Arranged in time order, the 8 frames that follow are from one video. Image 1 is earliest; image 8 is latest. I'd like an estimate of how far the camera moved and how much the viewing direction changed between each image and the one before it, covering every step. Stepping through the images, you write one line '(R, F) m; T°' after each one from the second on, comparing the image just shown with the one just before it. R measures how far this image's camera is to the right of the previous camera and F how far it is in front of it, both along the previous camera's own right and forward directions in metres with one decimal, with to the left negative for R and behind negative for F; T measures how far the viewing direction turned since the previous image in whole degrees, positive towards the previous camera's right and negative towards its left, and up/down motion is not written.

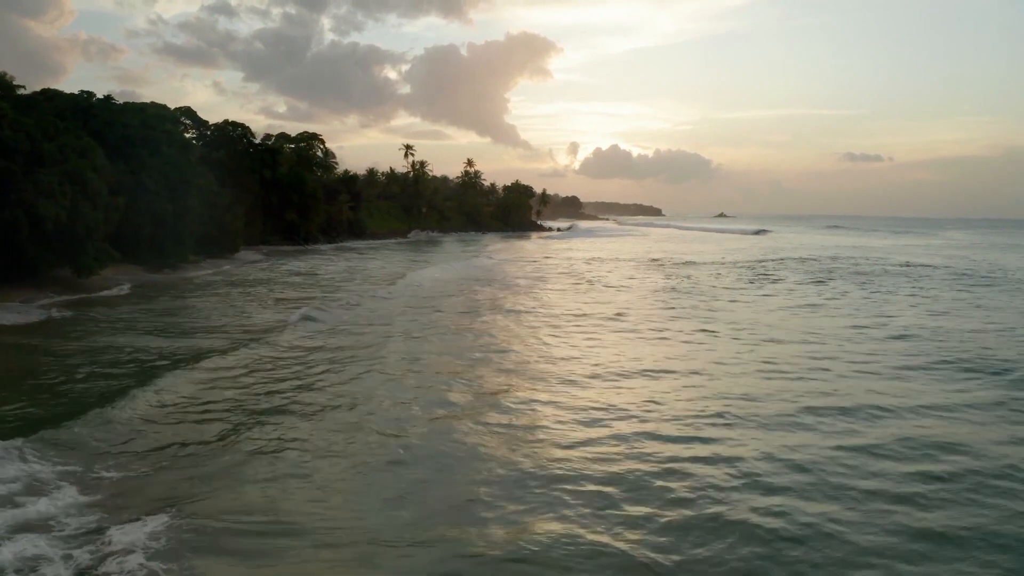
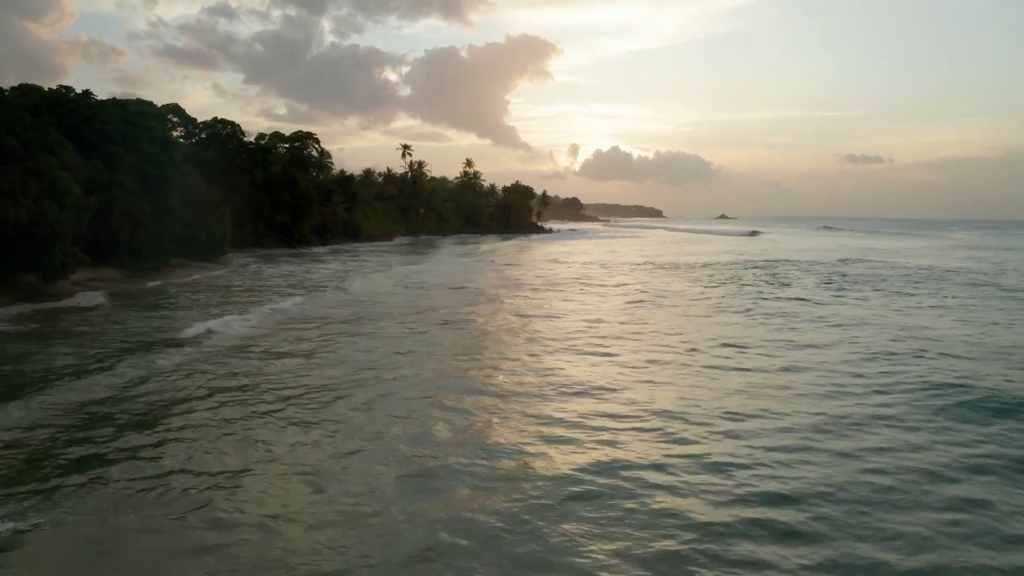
(+0.1, +1.4) m; 0°
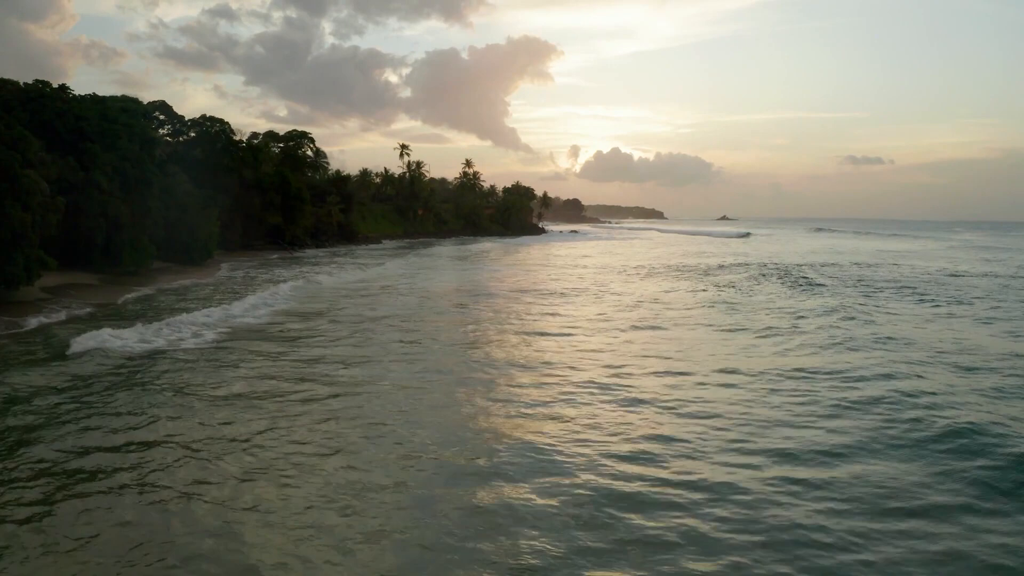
(0.0, +1.6) m; 0°
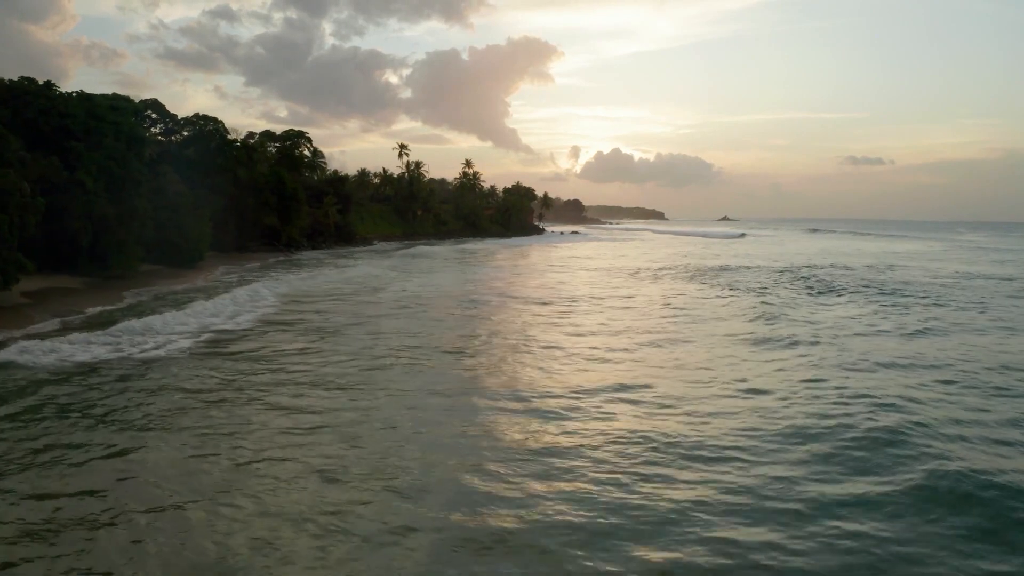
(0.0, +0.9) m; 0°
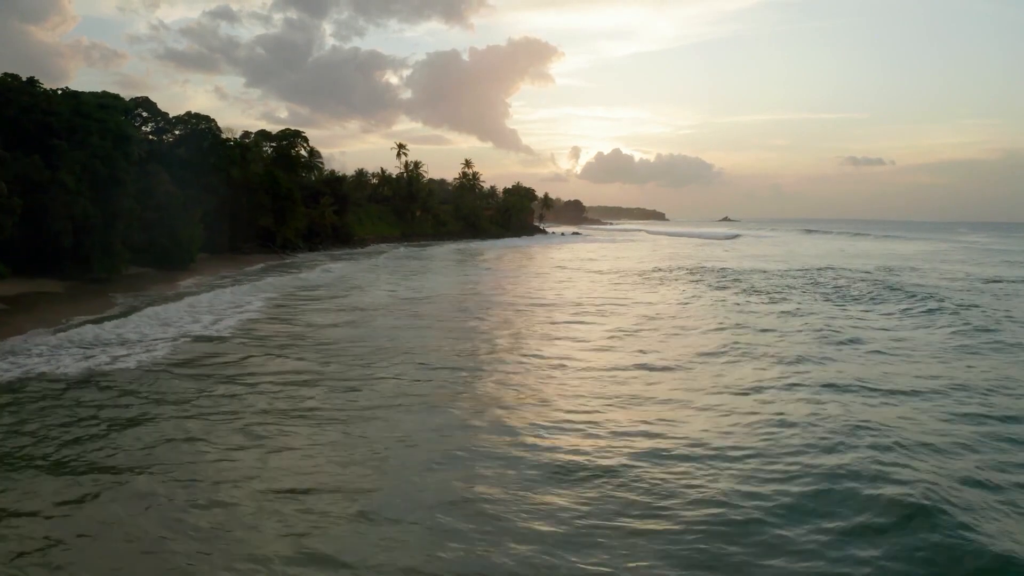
(0.0, +1.0) m; 0°
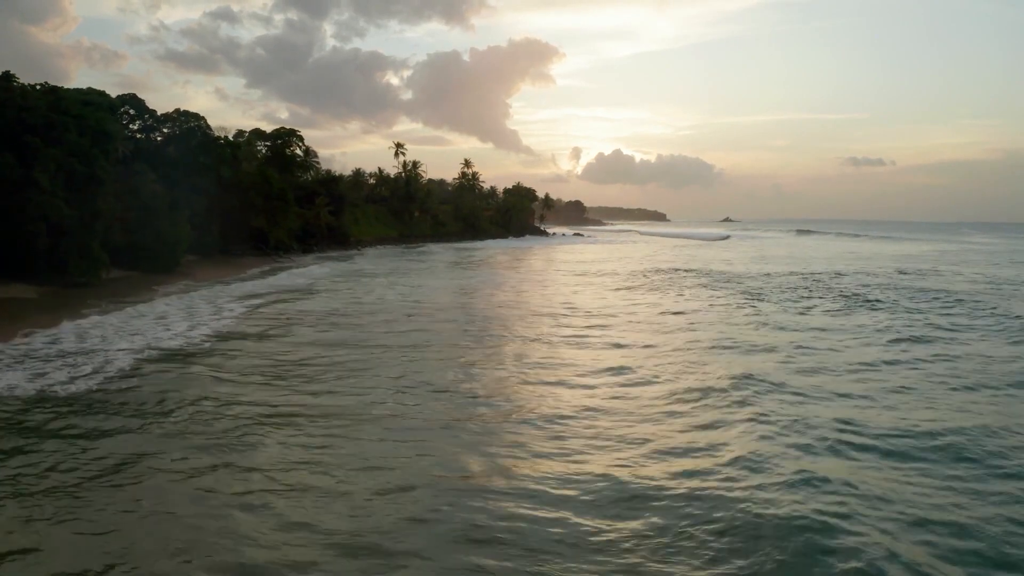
(0.0, +1.3) m; 0°
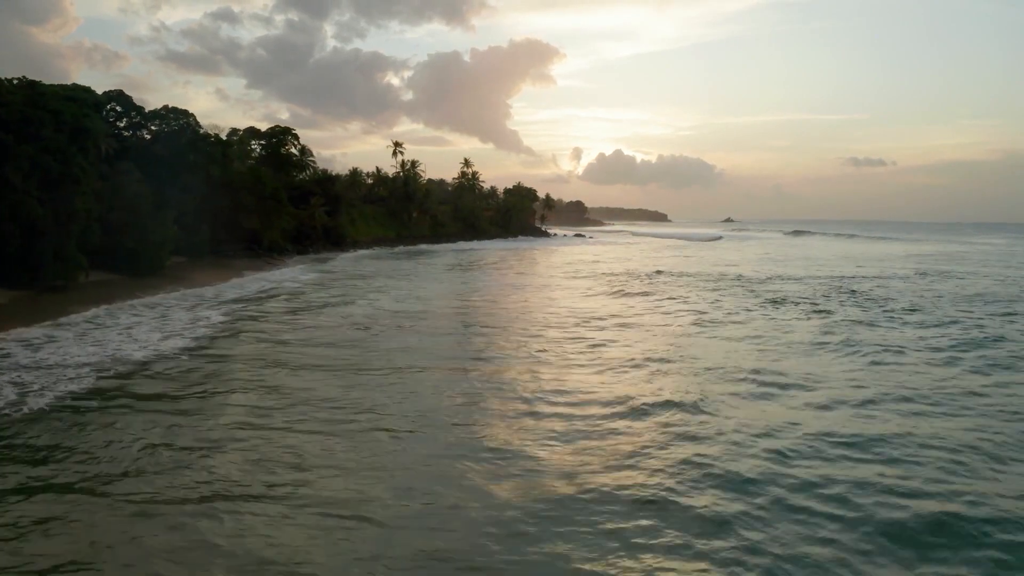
(0.0, +1.2) m; 0°
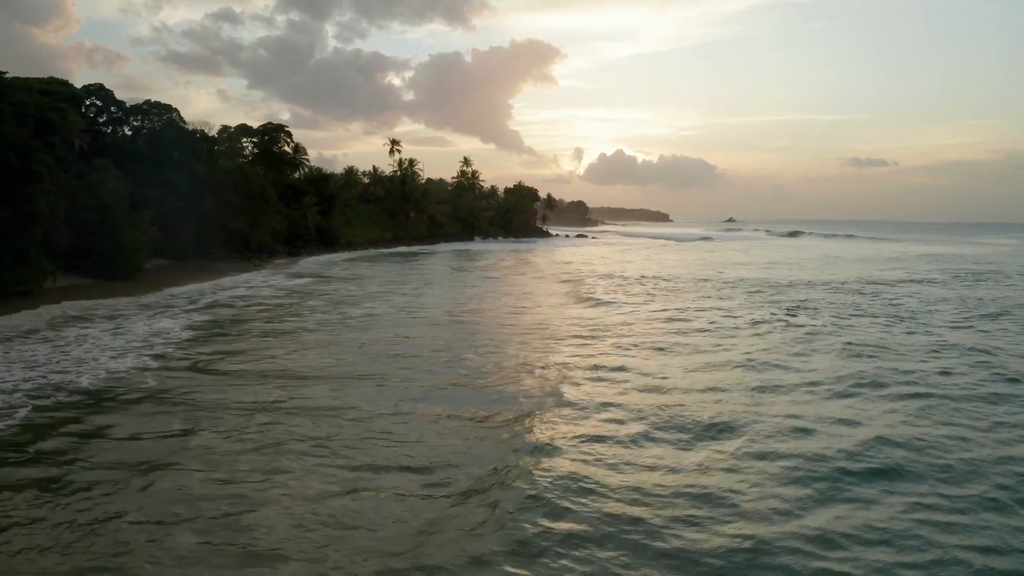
(0.0, +1.7) m; 0°
